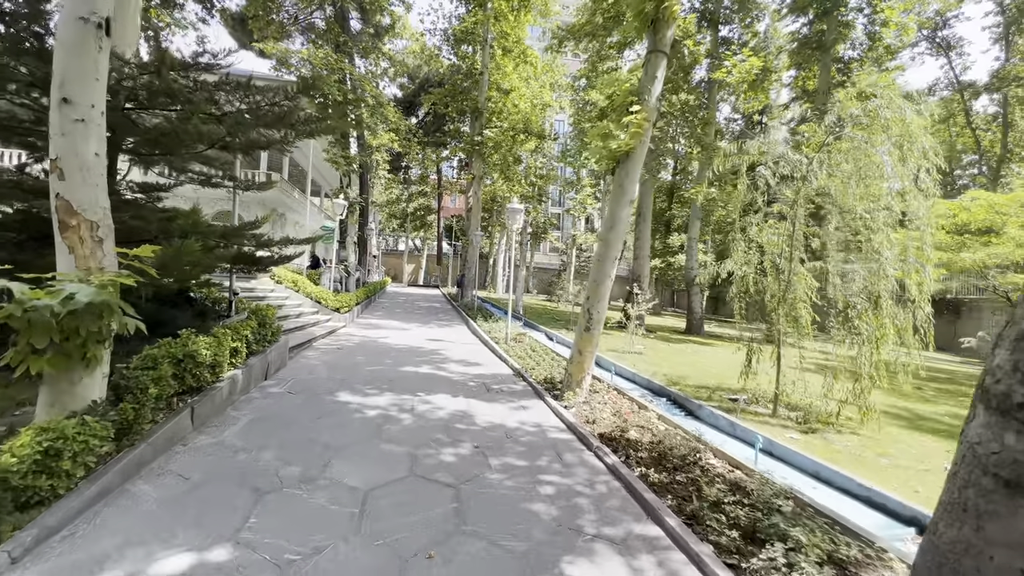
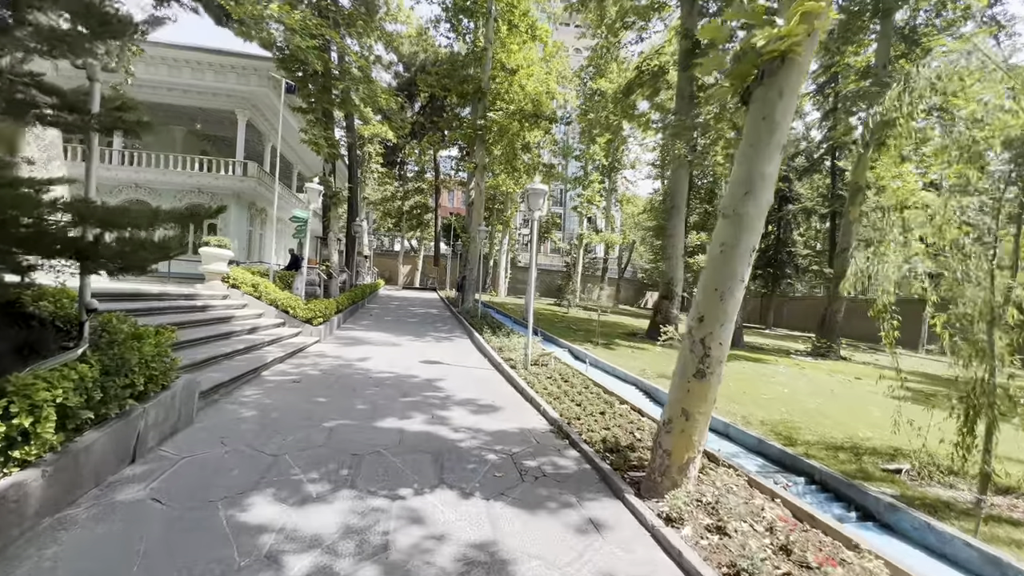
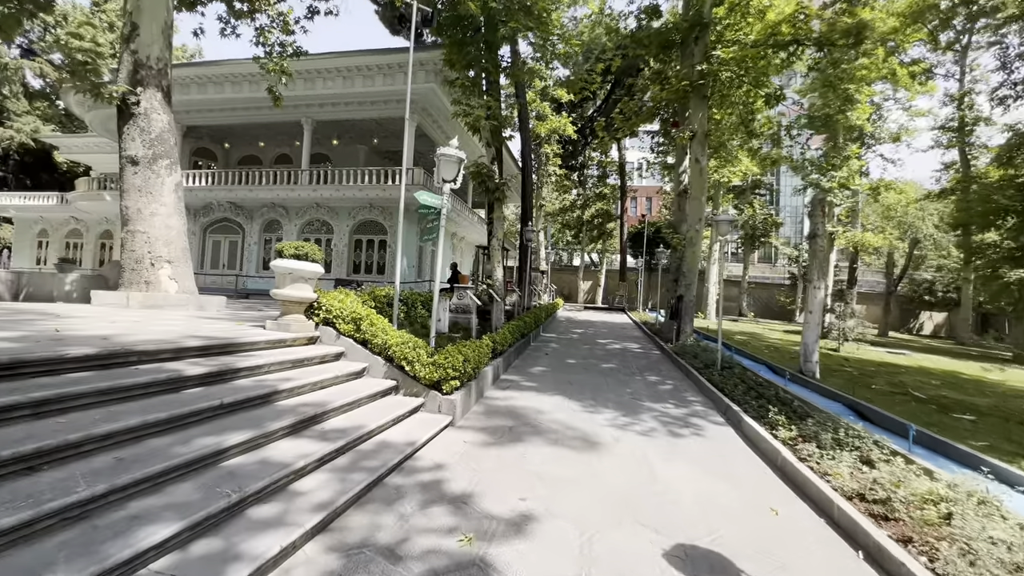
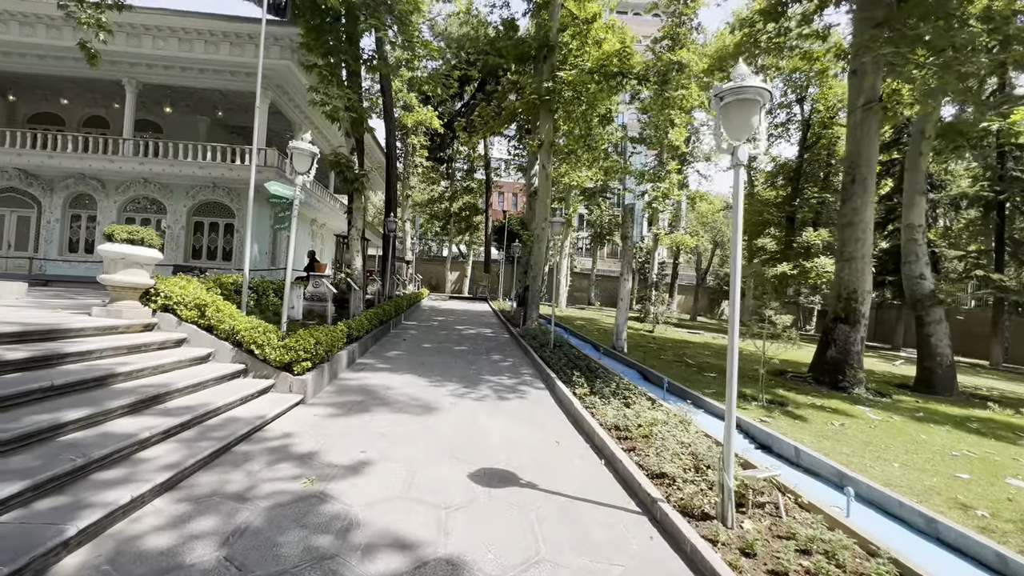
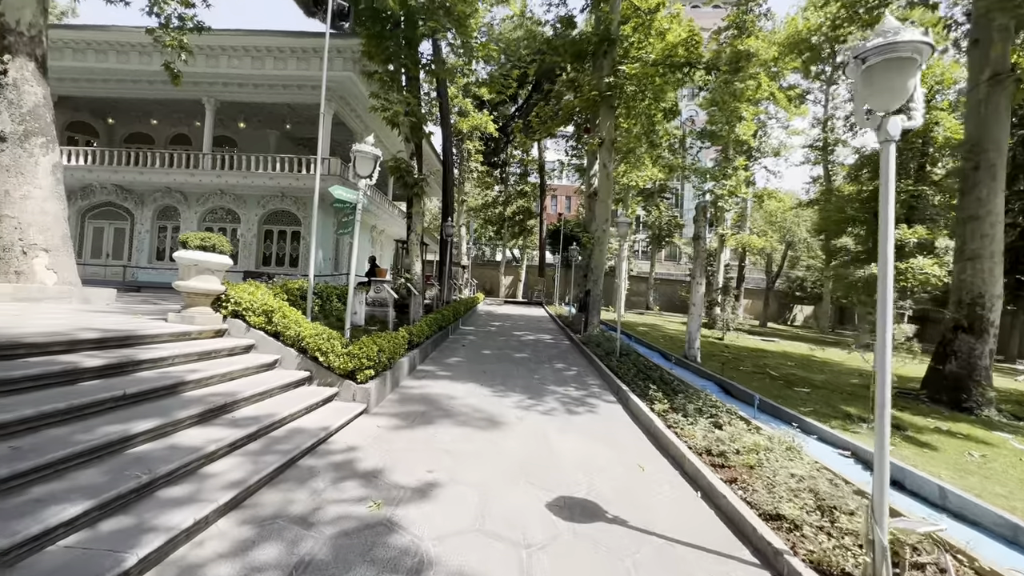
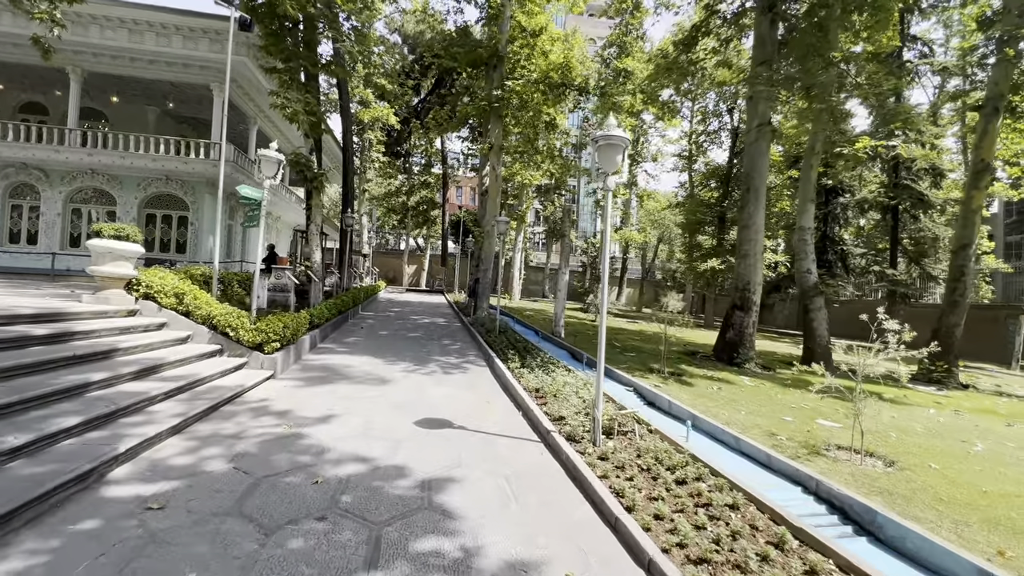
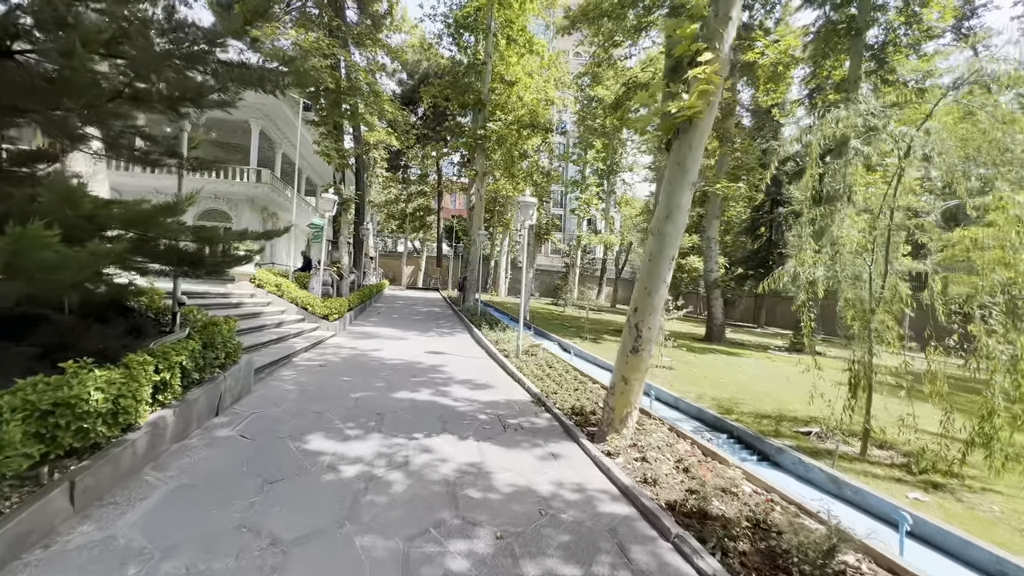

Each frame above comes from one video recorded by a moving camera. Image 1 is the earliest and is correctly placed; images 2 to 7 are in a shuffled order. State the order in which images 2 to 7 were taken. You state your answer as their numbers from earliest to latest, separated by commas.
7, 2, 6, 4, 5, 3
